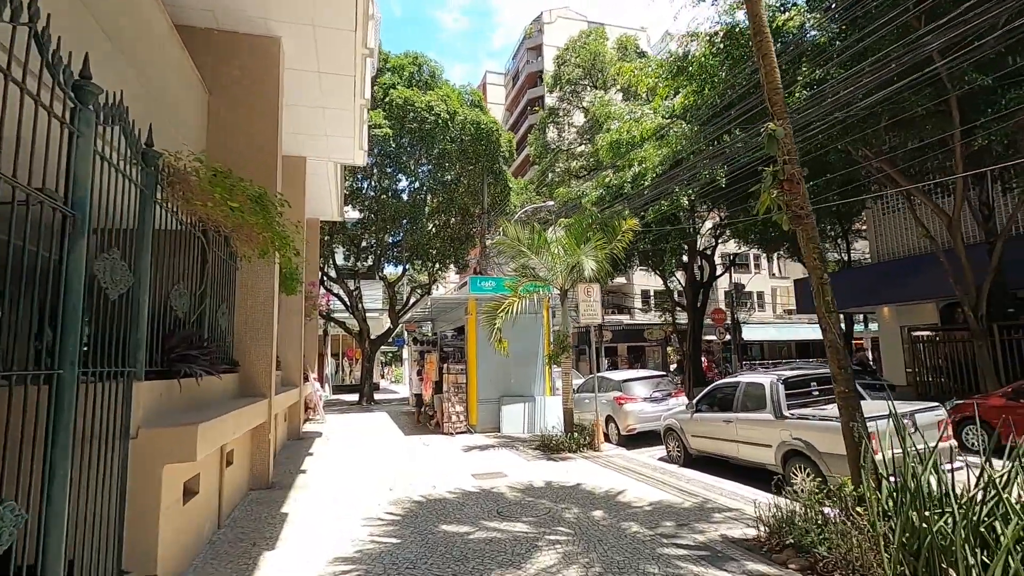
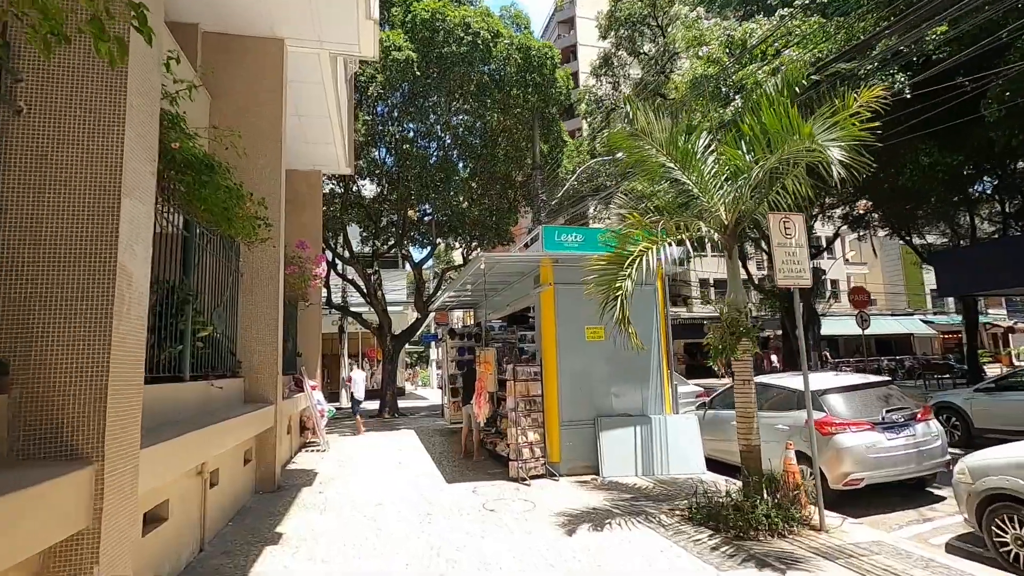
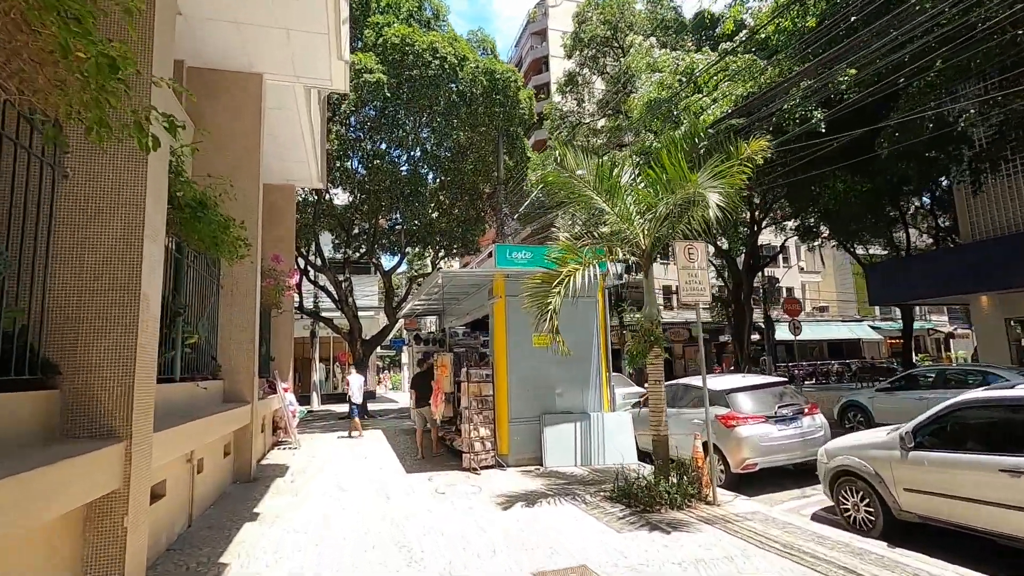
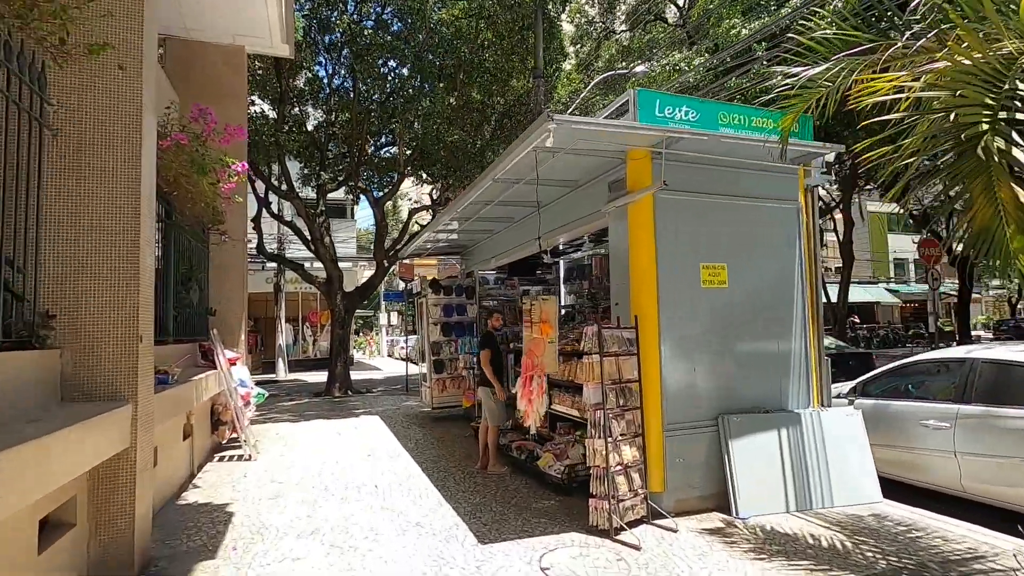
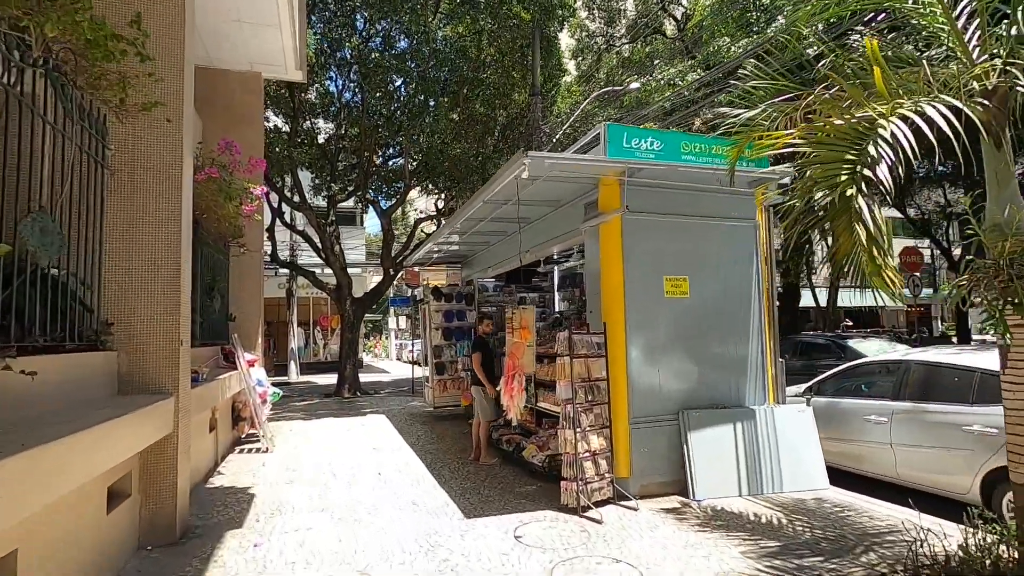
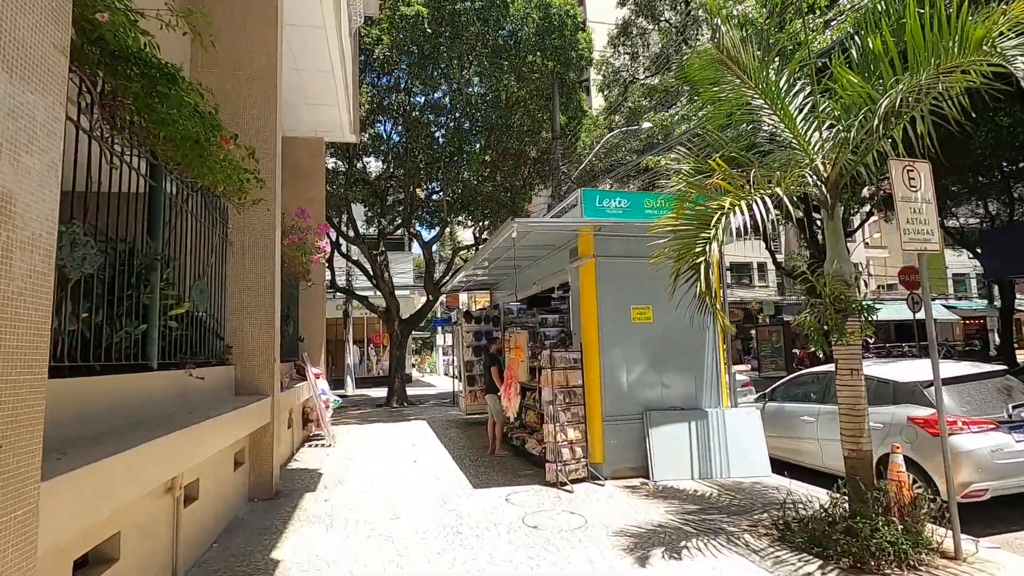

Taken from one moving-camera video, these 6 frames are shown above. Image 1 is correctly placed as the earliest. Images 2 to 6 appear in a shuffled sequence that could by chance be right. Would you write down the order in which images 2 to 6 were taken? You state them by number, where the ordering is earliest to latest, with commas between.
3, 2, 6, 5, 4
